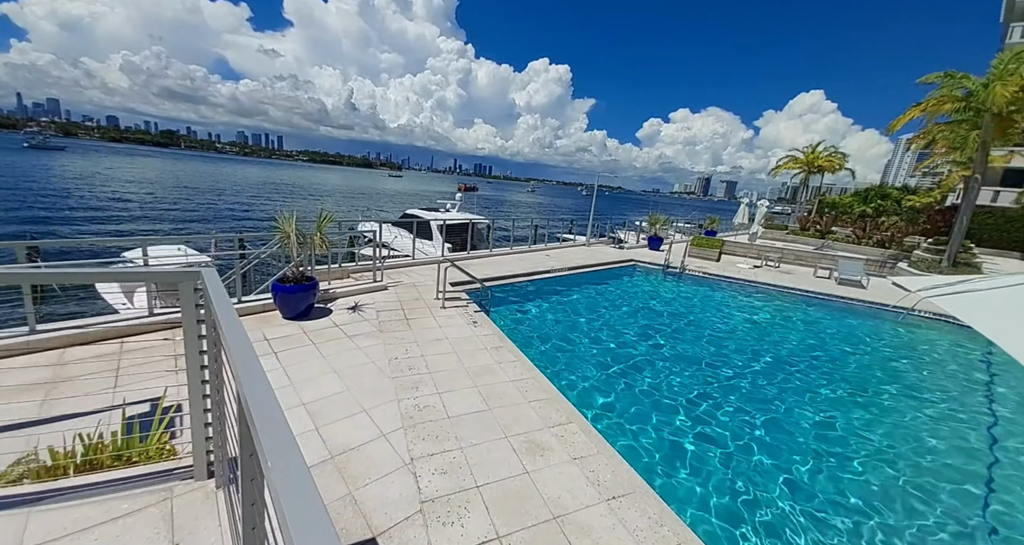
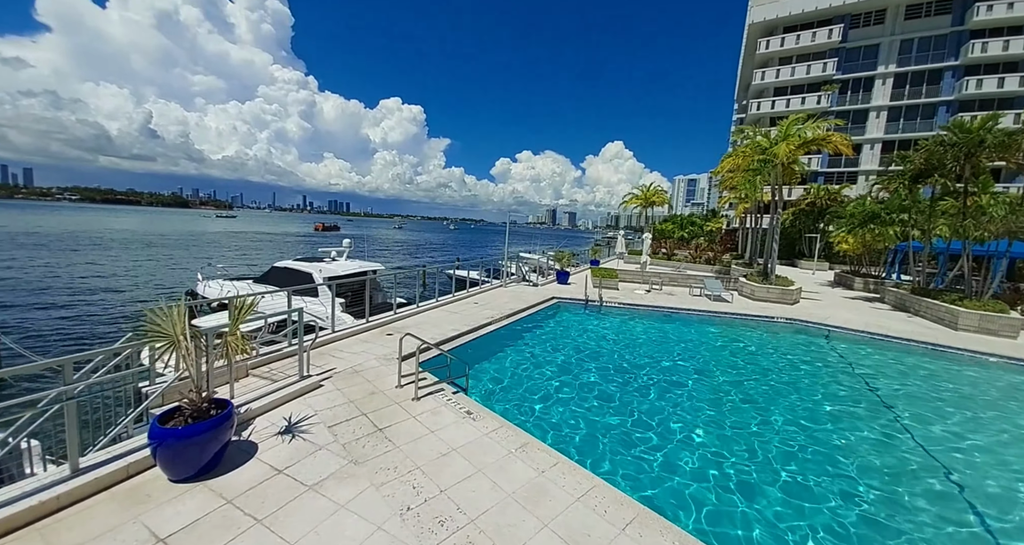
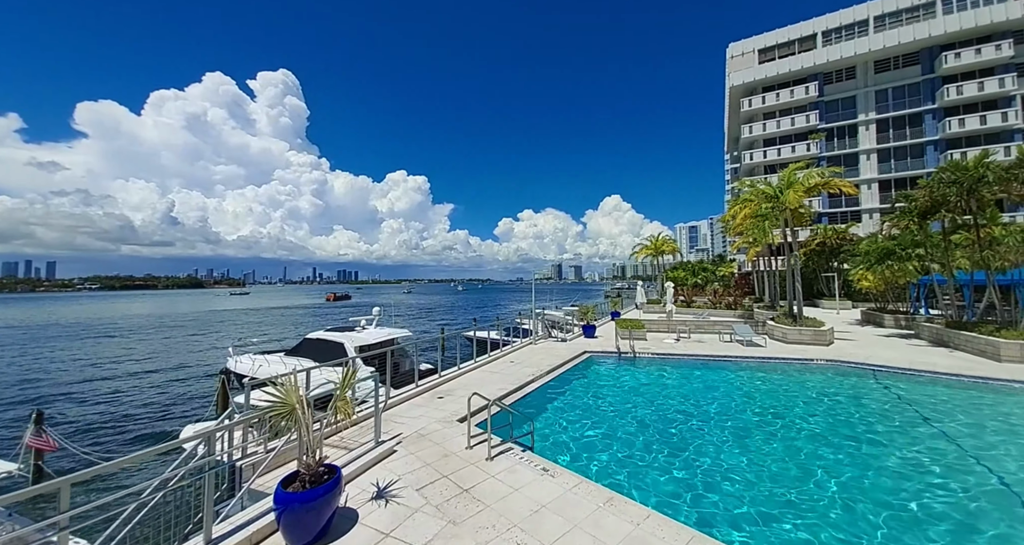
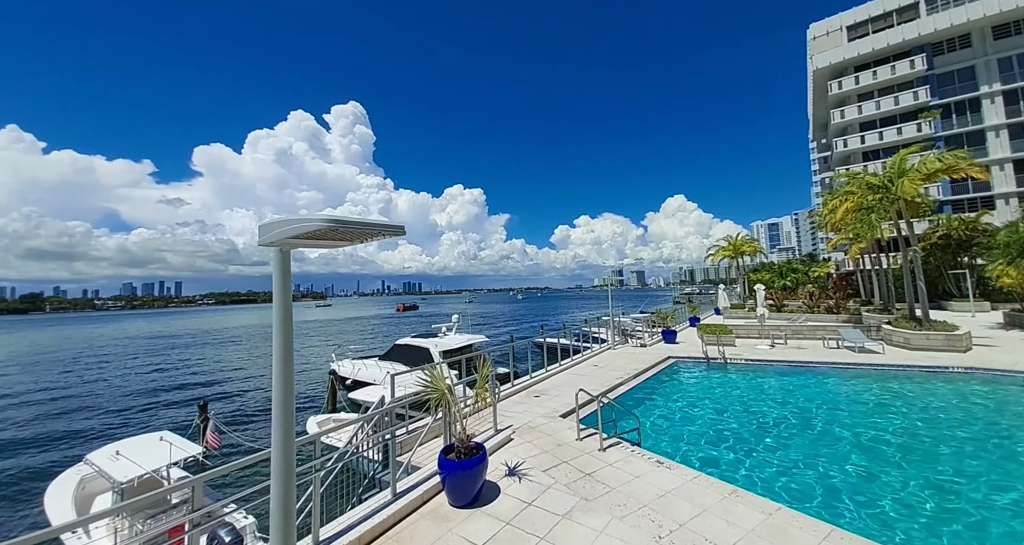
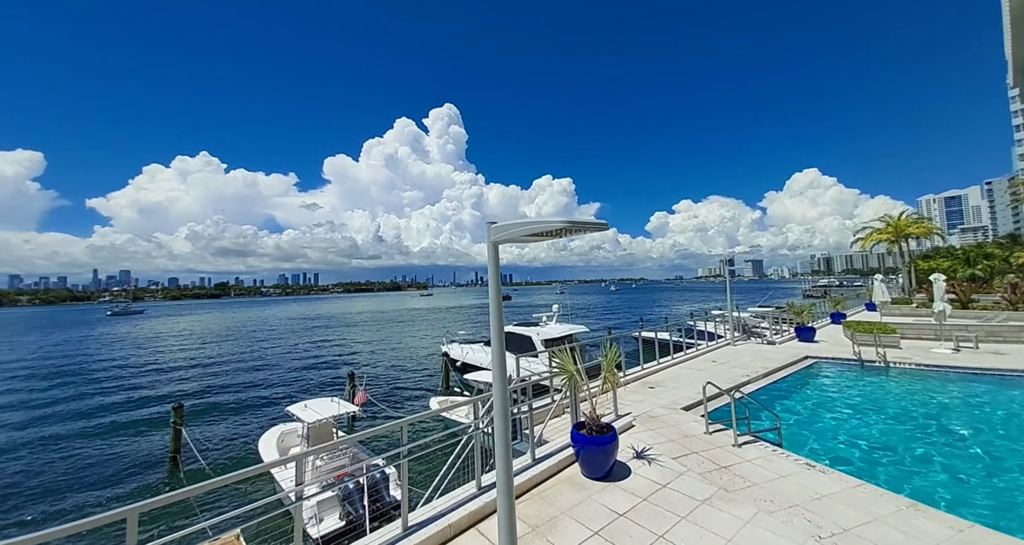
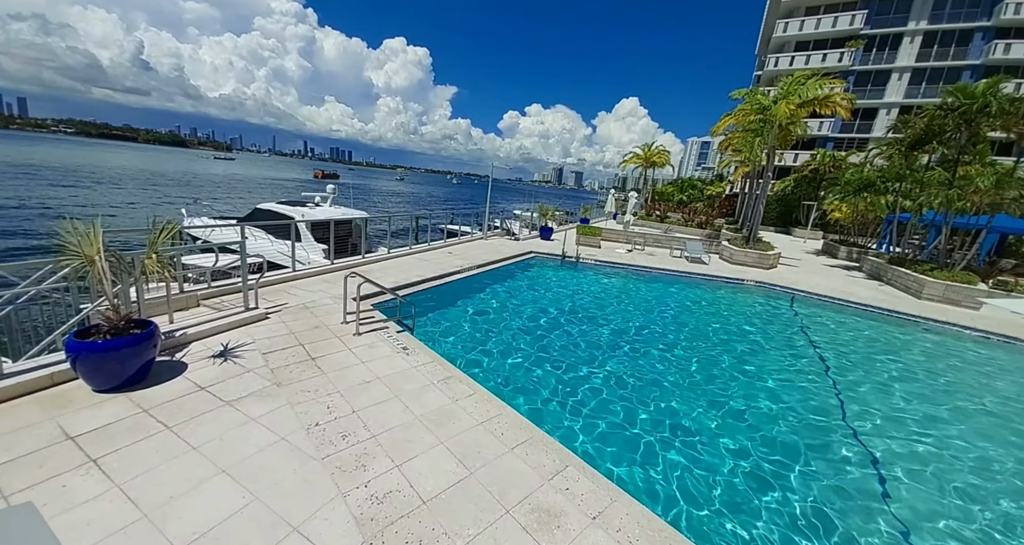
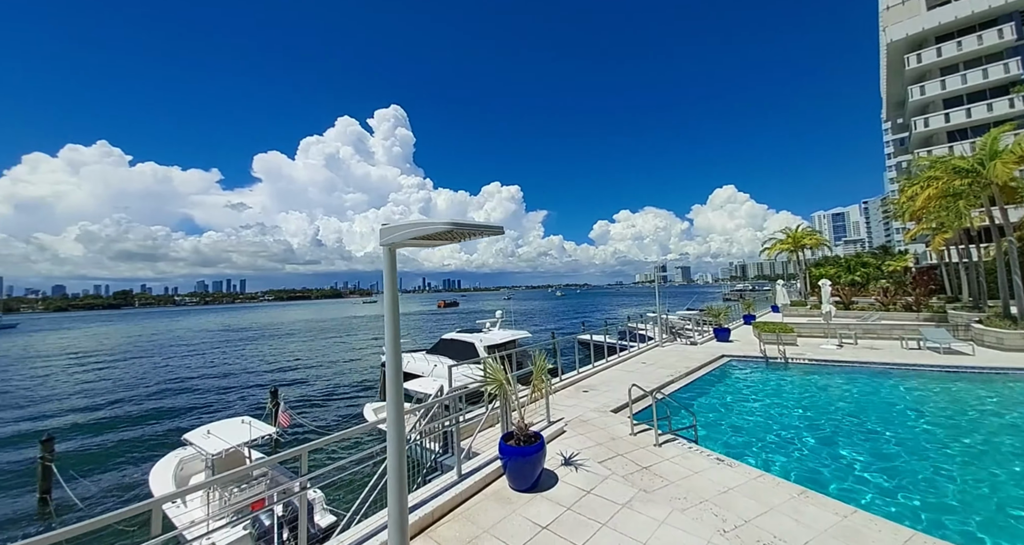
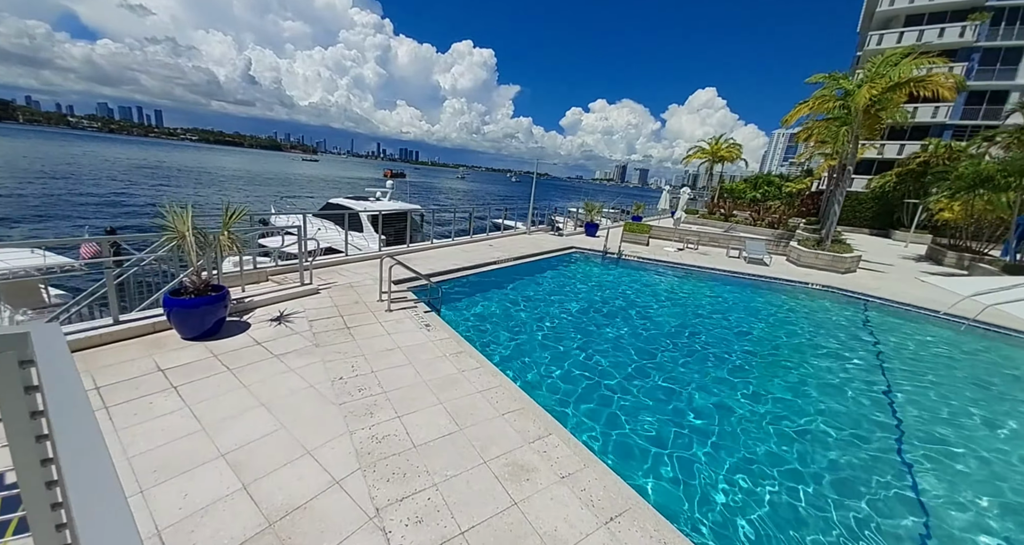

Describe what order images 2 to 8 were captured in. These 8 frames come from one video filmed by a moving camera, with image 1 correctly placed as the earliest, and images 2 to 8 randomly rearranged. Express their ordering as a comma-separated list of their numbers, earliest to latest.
8, 6, 2, 3, 4, 7, 5
